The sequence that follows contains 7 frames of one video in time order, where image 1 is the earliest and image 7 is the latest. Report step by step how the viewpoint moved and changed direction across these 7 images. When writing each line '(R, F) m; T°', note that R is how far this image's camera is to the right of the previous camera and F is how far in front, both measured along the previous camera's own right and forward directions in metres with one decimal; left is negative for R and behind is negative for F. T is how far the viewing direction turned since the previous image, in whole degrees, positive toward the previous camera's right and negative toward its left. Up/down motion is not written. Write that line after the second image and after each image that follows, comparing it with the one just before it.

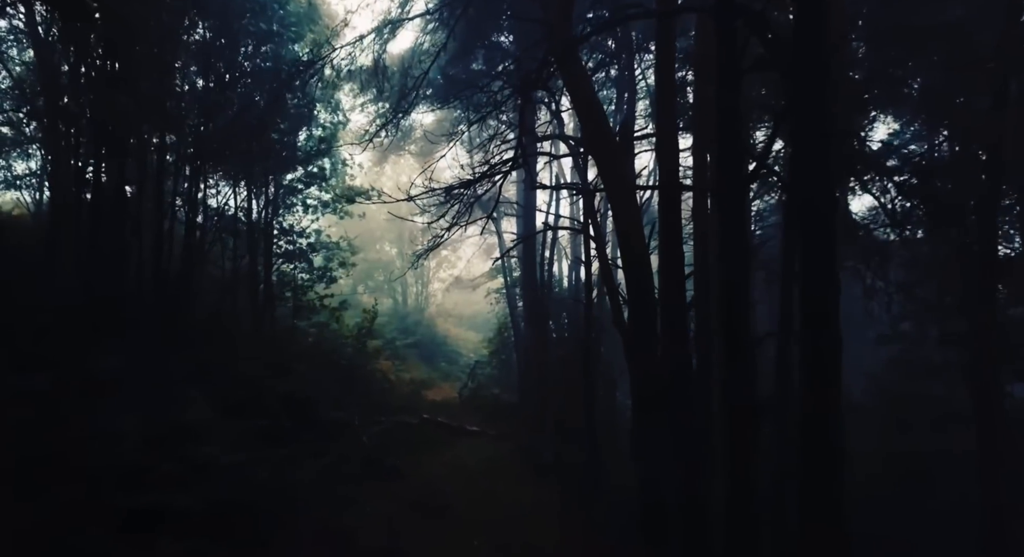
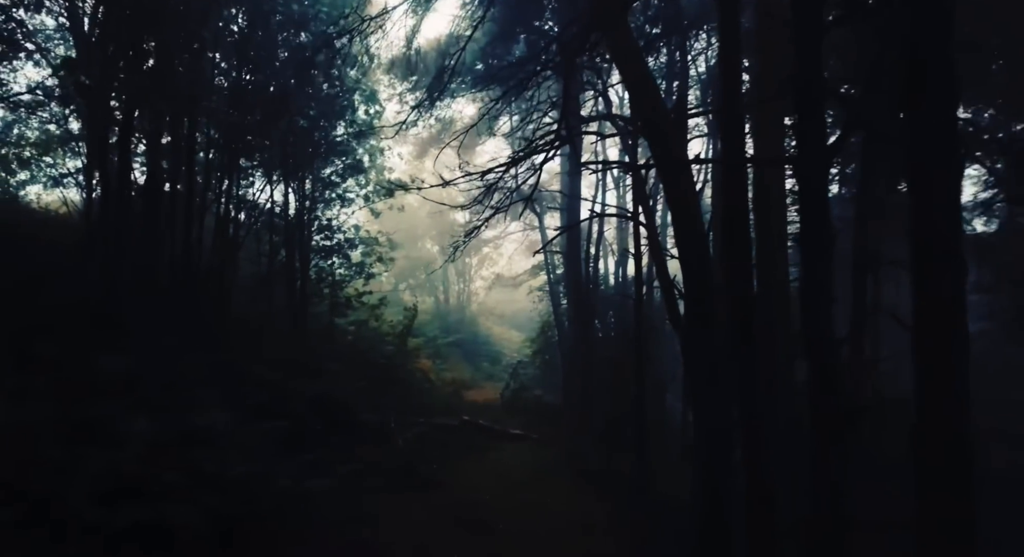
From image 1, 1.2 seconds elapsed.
(0.0, +1.0) m; -3°
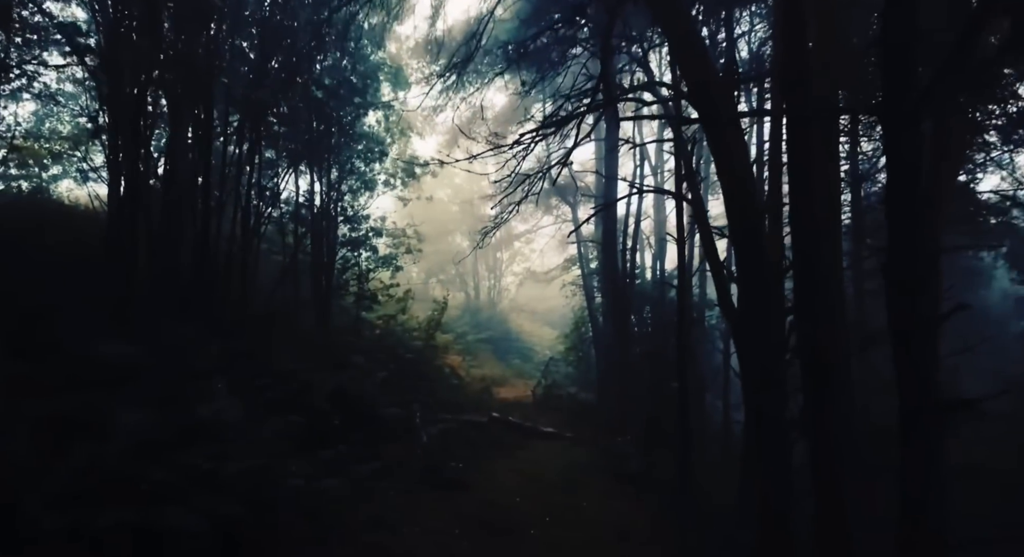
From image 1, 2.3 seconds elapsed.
(0.0, +0.9) m; -2°
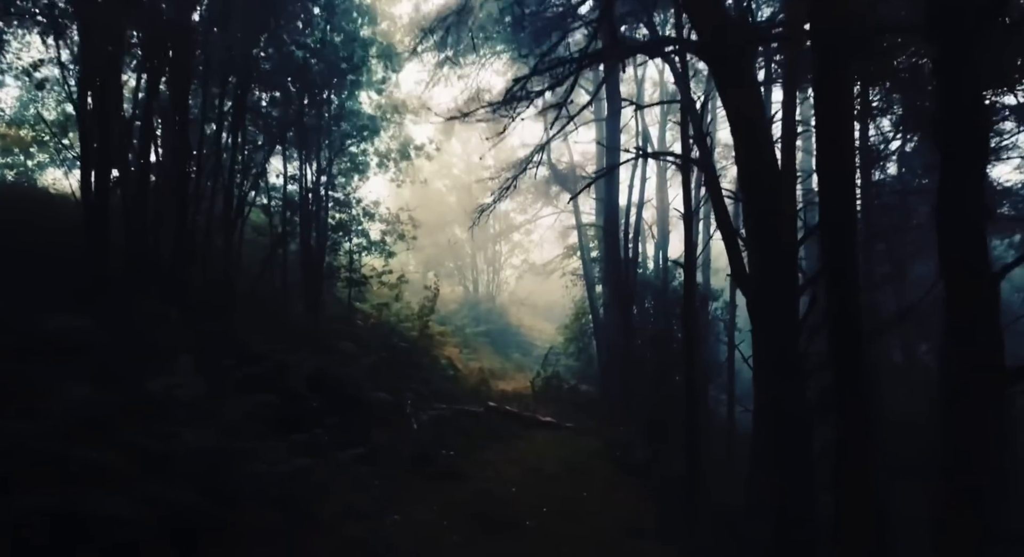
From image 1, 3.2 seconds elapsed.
(+0.1, +0.8) m; 0°
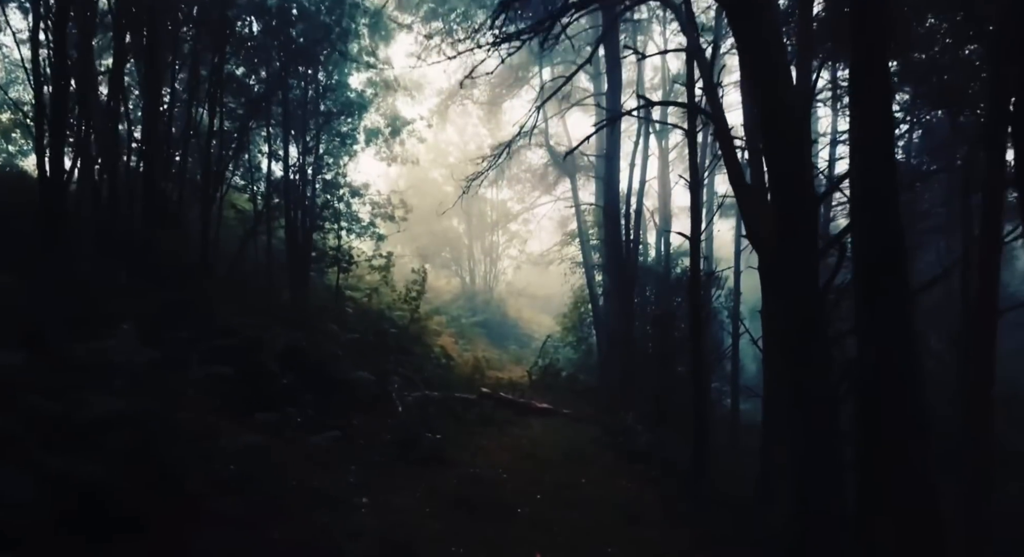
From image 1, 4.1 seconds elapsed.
(+0.1, +0.9) m; 0°
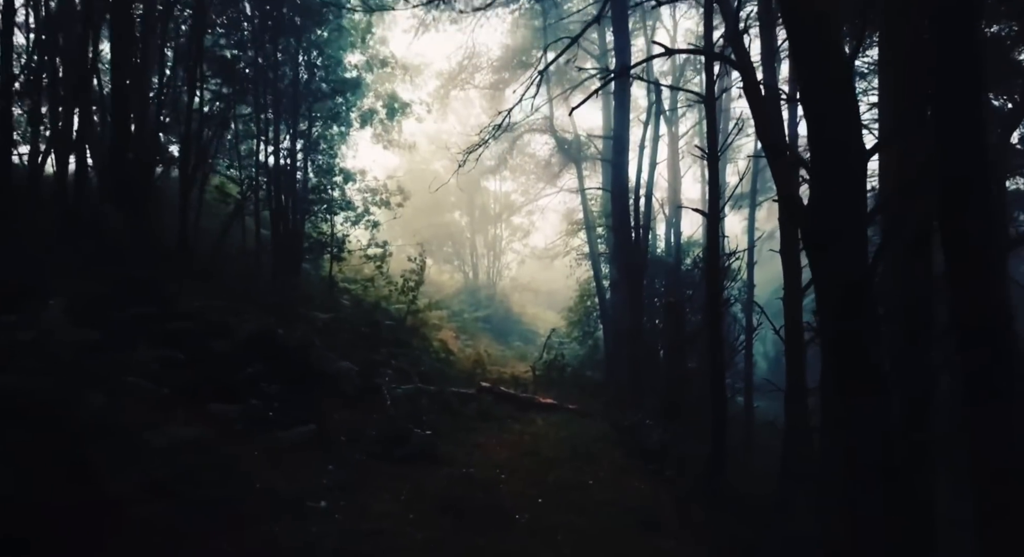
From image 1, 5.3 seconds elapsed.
(+0.1, +1.0) m; 0°
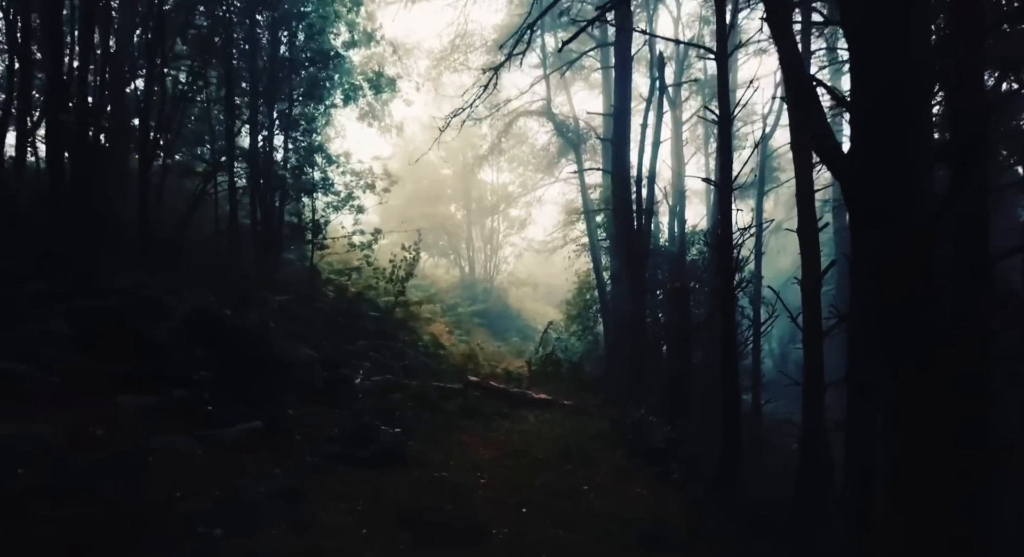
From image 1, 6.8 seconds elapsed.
(+0.2, +1.1) m; 0°
